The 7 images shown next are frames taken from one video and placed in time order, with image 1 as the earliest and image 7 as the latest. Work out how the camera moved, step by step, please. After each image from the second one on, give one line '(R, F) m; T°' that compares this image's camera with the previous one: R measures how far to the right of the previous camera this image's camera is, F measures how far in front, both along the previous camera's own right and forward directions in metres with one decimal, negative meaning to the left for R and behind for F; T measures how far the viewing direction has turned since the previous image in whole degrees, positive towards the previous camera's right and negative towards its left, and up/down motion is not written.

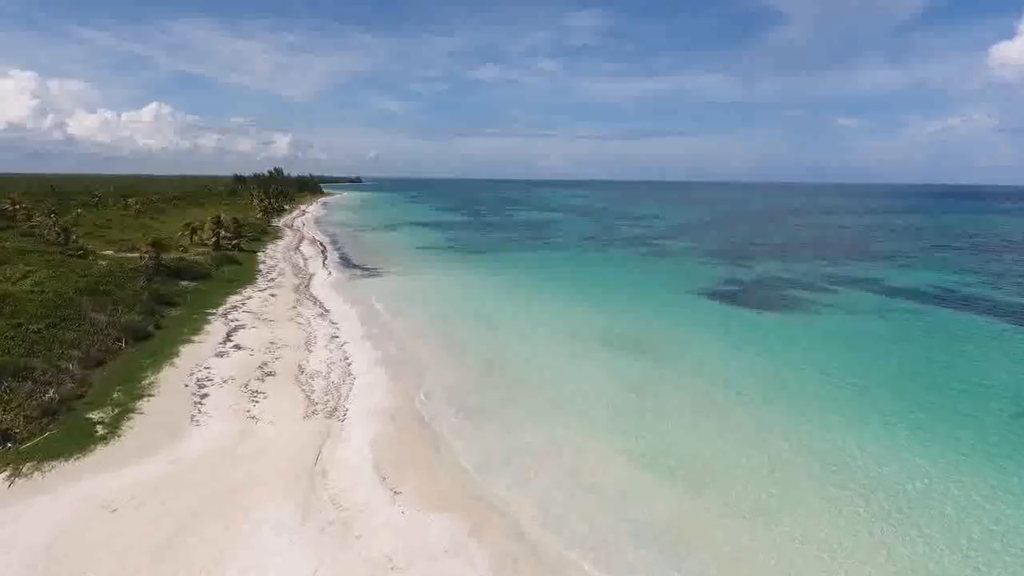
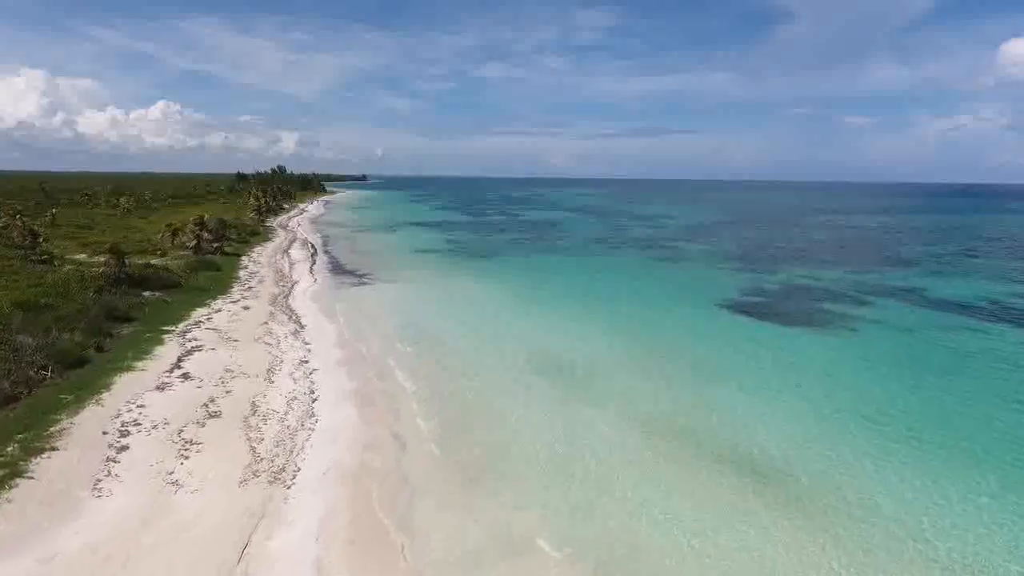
(+0.2, +3.0) m; -1°
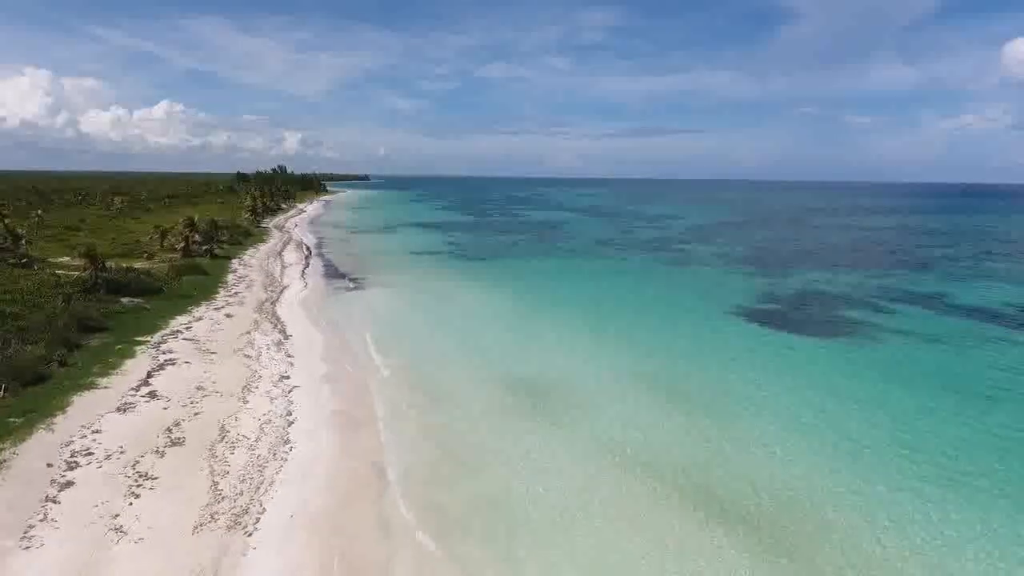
(+0.1, +1.4) m; 0°
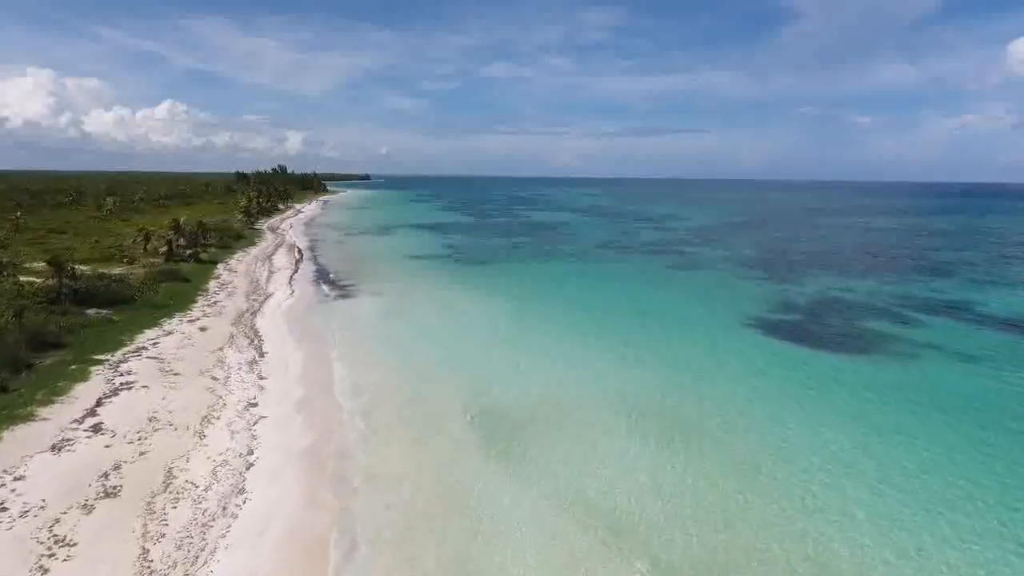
(+0.1, +1.9) m; 0°
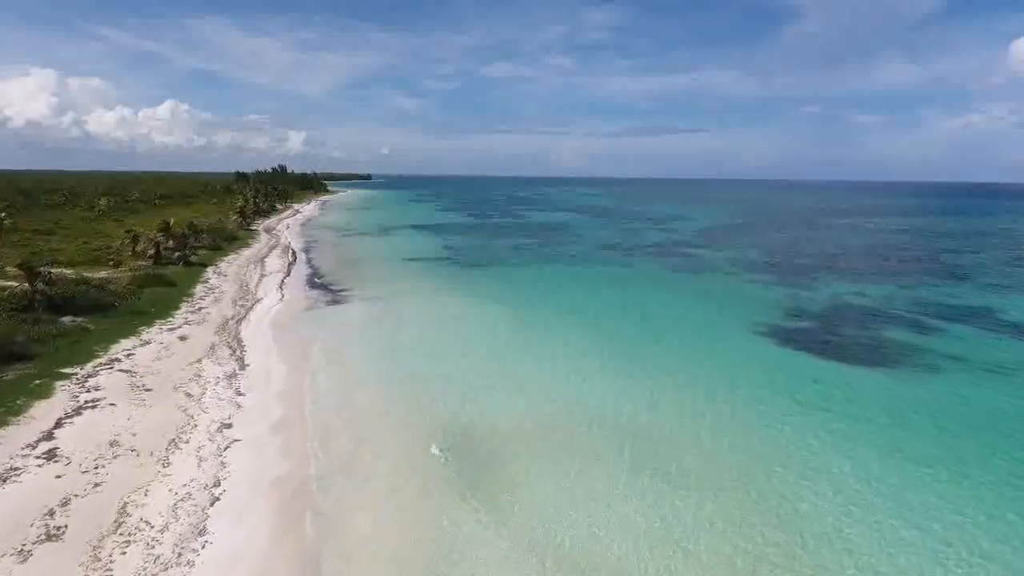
(+0.1, +1.2) m; 0°
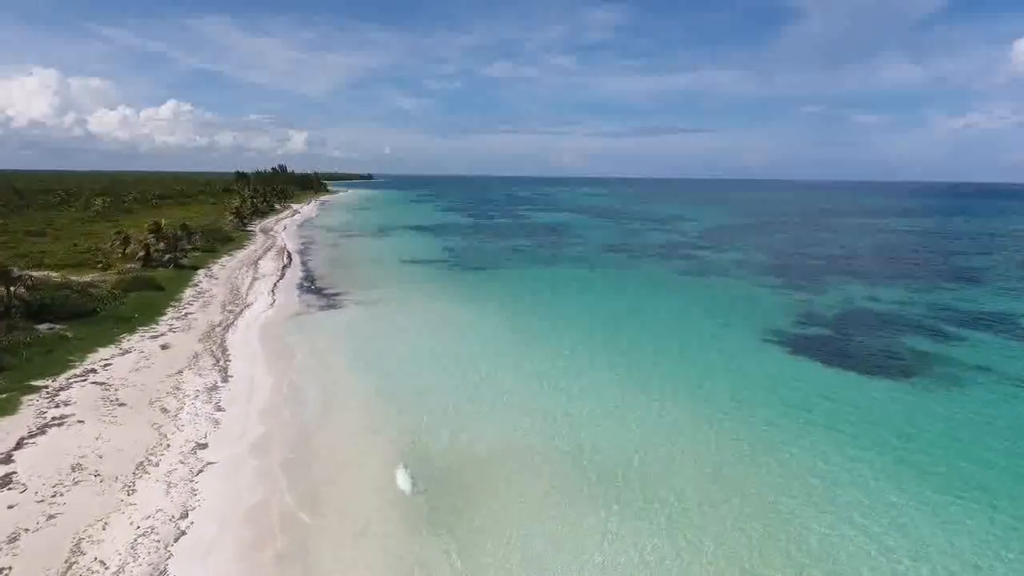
(+0.1, +1.0) m; 0°
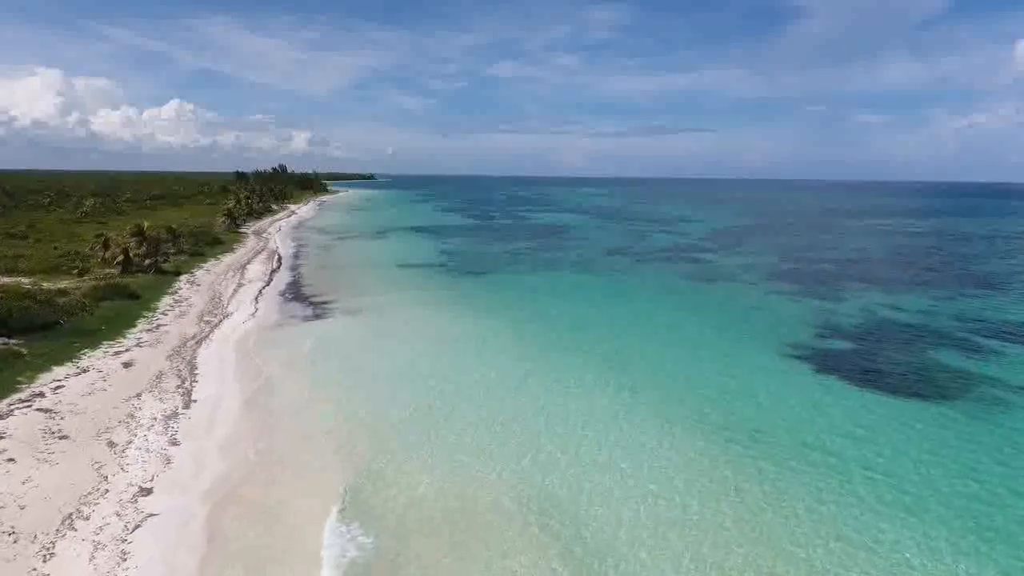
(+0.1, +1.8) m; 0°
